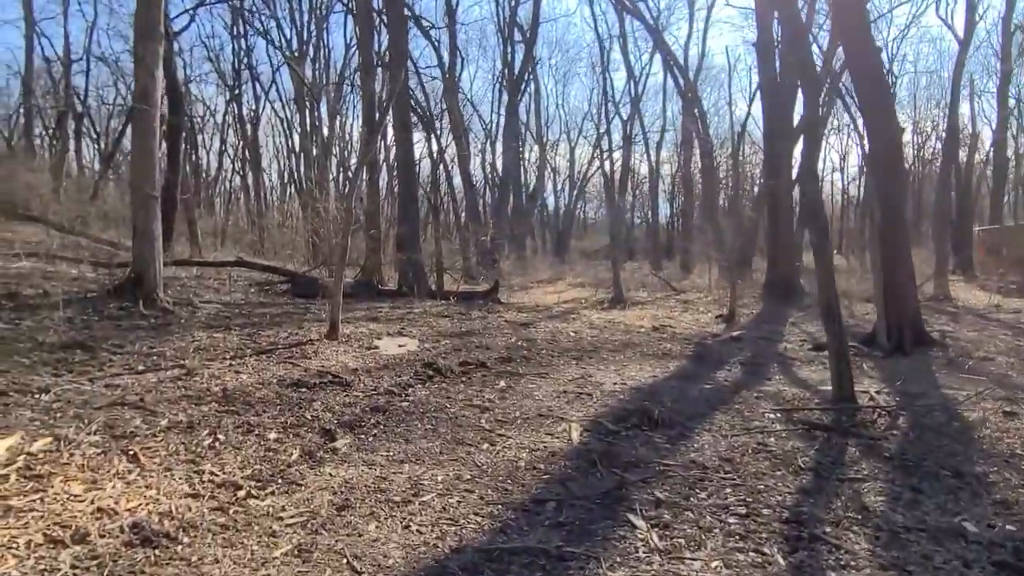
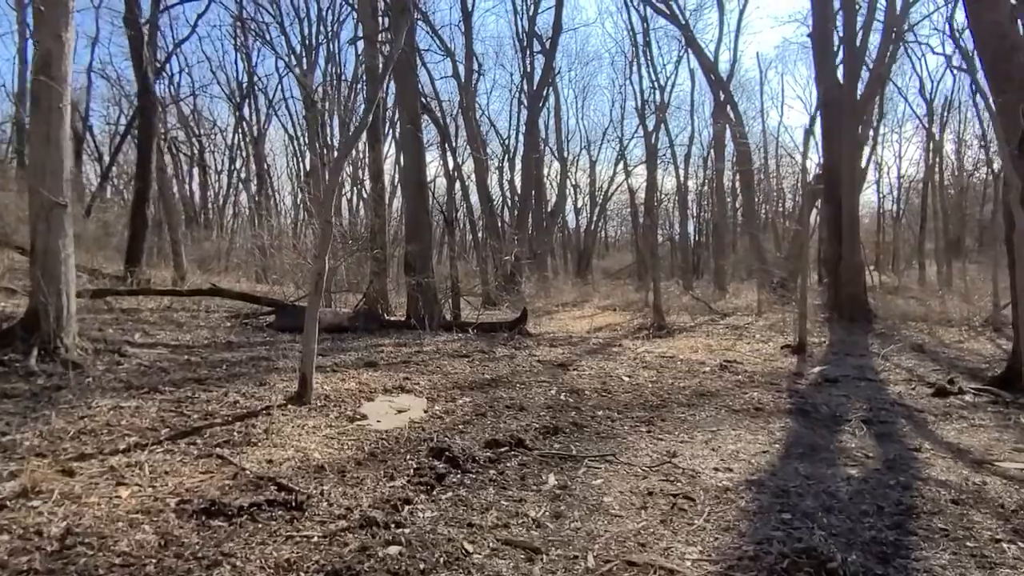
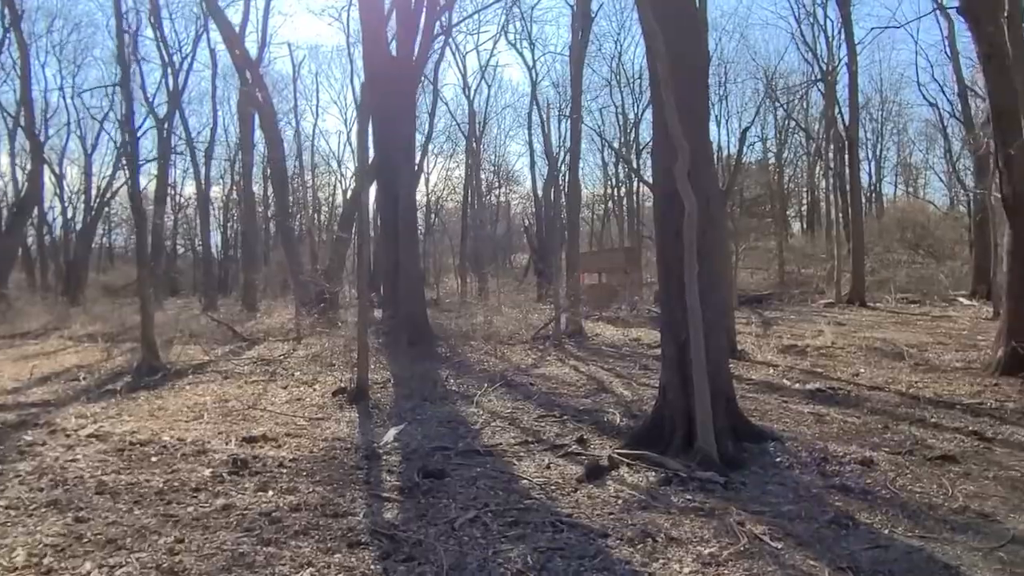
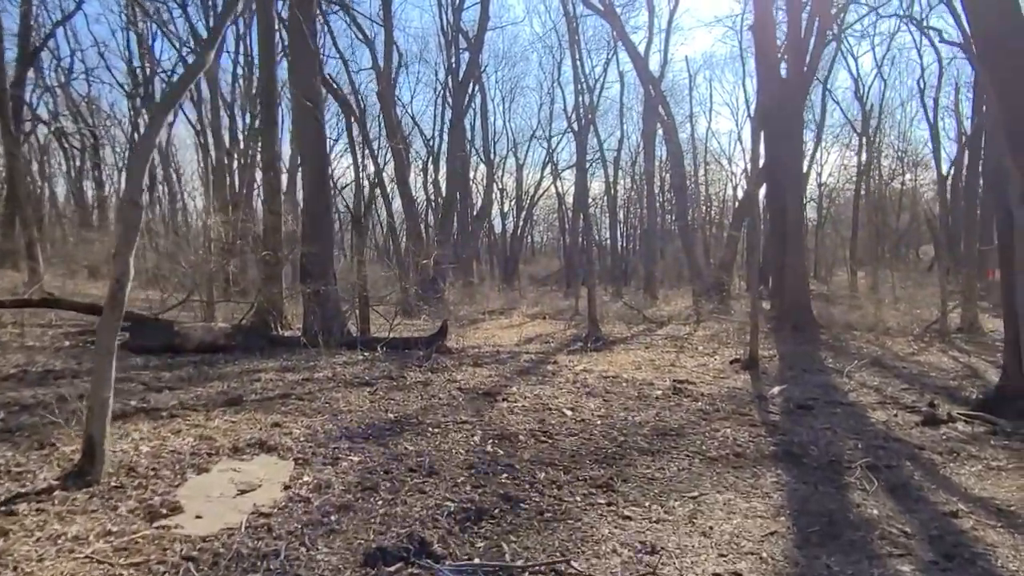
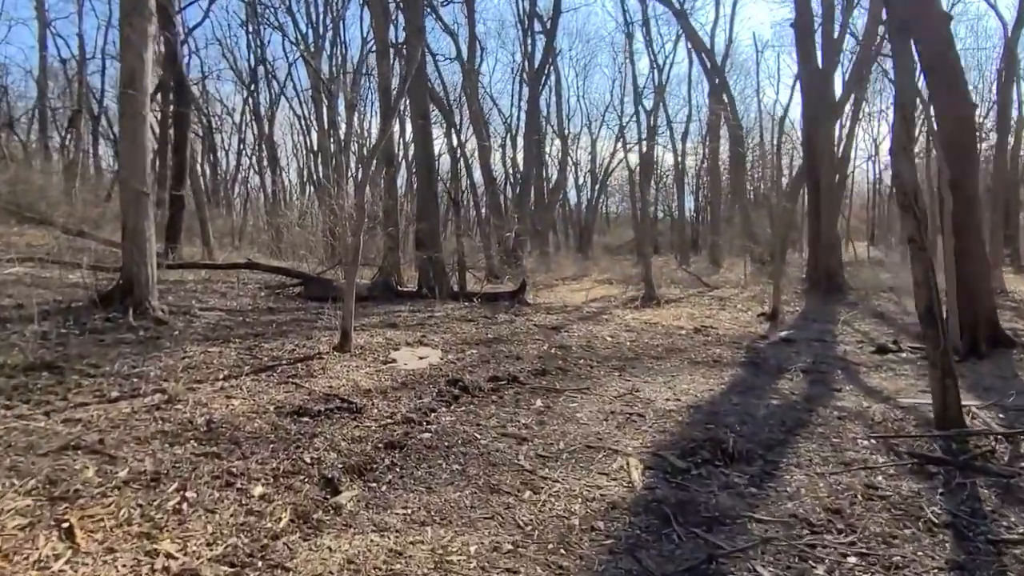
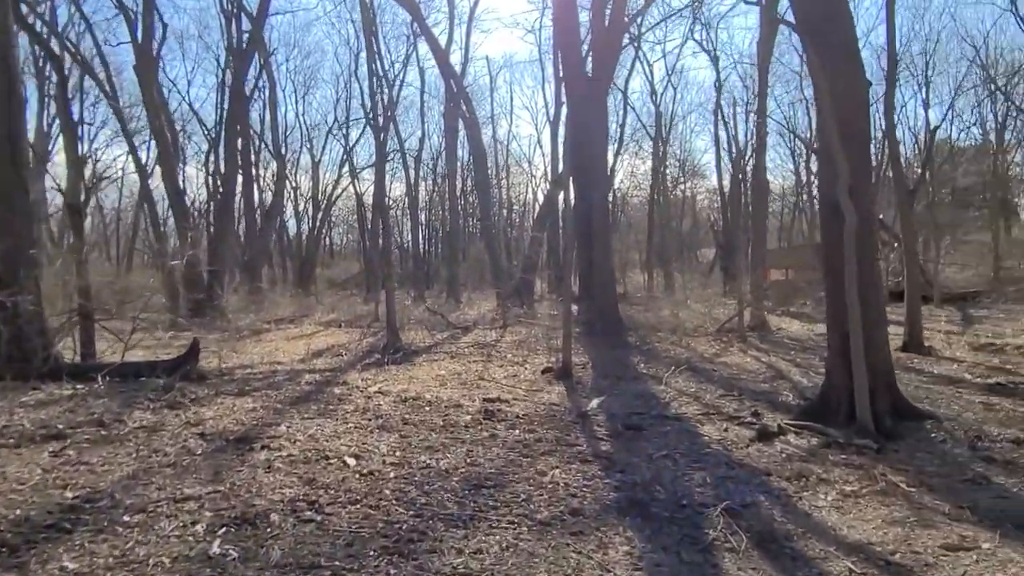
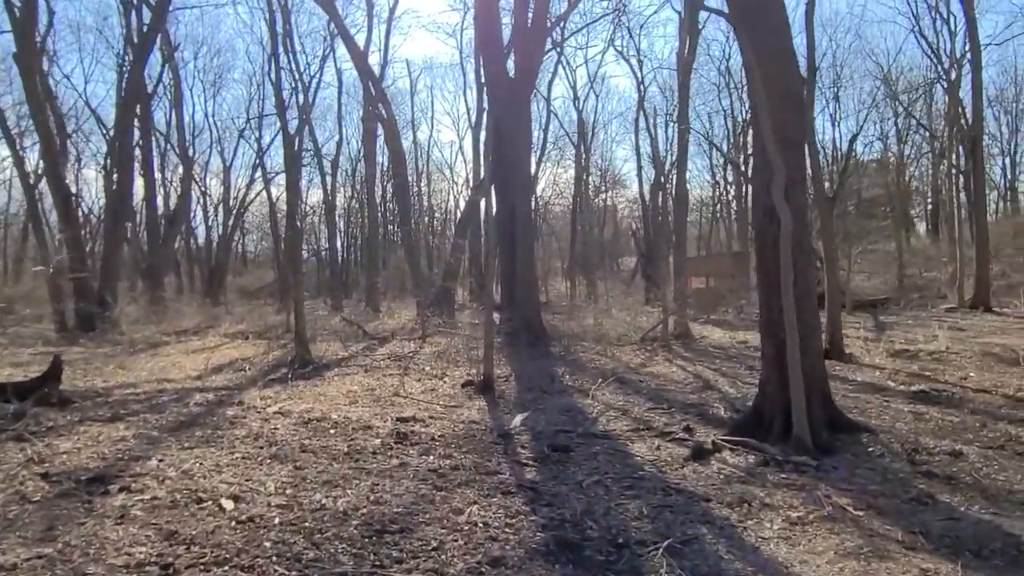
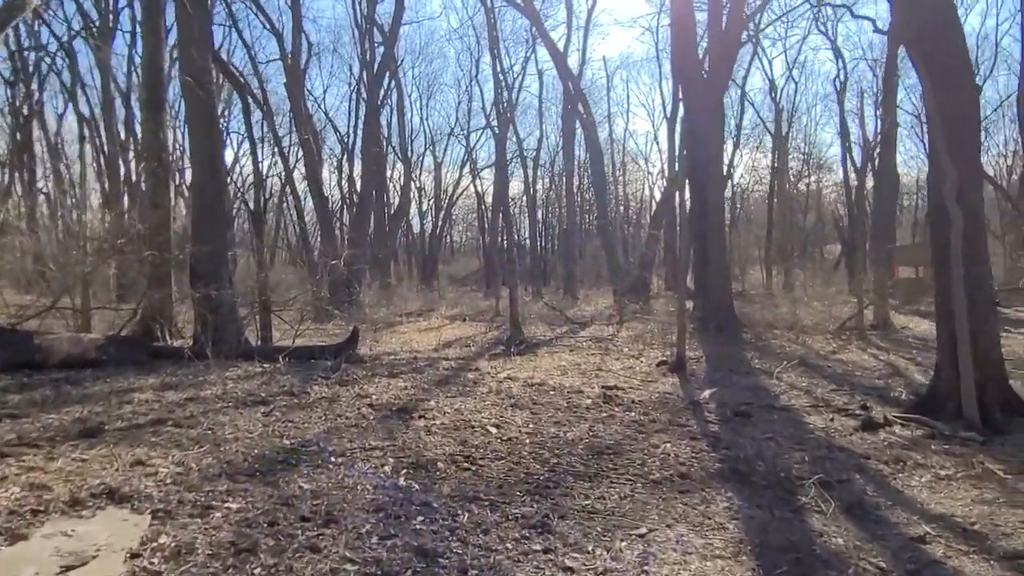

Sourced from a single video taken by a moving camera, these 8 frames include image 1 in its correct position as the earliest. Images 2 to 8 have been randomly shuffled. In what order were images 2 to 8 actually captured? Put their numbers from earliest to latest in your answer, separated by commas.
5, 2, 4, 8, 6, 7, 3
